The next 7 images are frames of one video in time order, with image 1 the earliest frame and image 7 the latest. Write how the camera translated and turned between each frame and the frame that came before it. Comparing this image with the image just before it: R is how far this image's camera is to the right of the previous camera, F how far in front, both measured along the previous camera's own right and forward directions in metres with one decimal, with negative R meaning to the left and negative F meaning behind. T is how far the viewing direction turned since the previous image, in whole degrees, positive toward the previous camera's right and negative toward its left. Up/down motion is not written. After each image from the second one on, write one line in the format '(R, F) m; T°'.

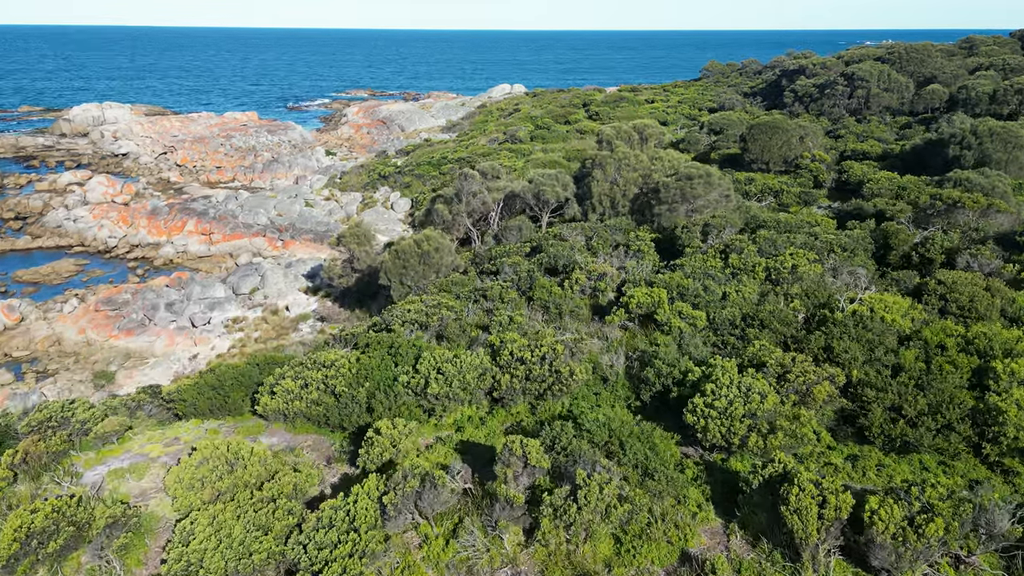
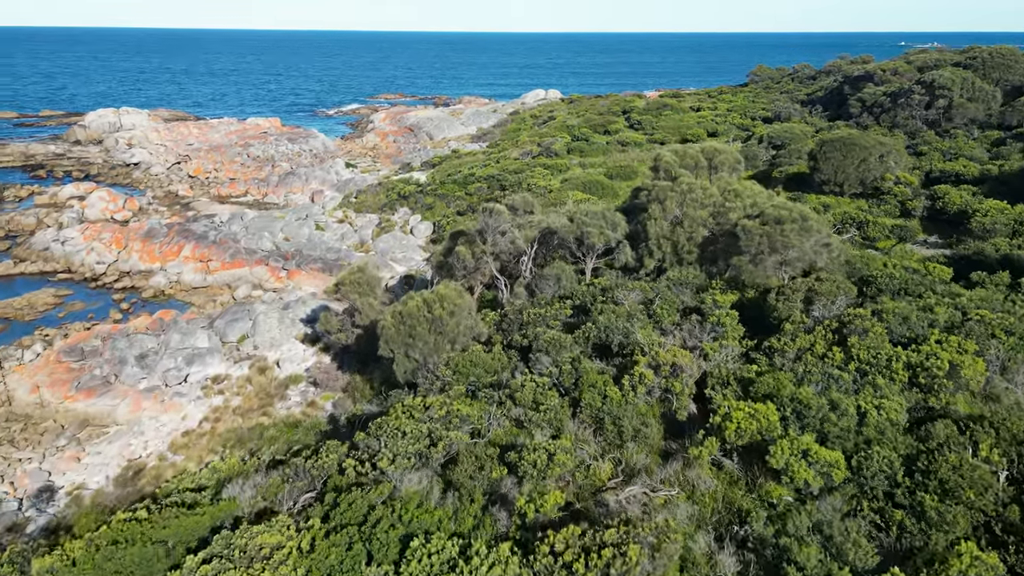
(-0.2, +4.8) m; -2°
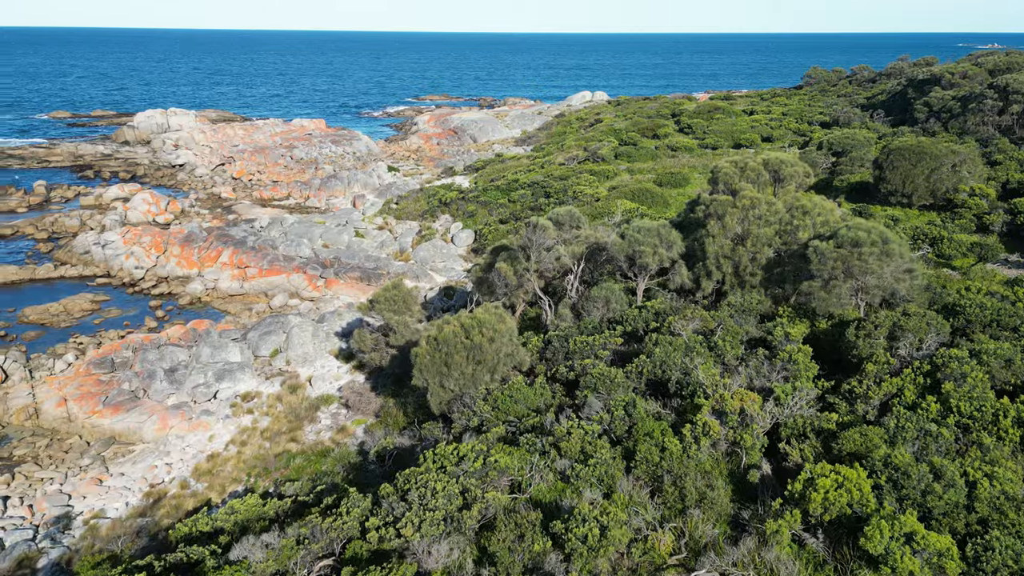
(-0.1, +1.4) m; -3°
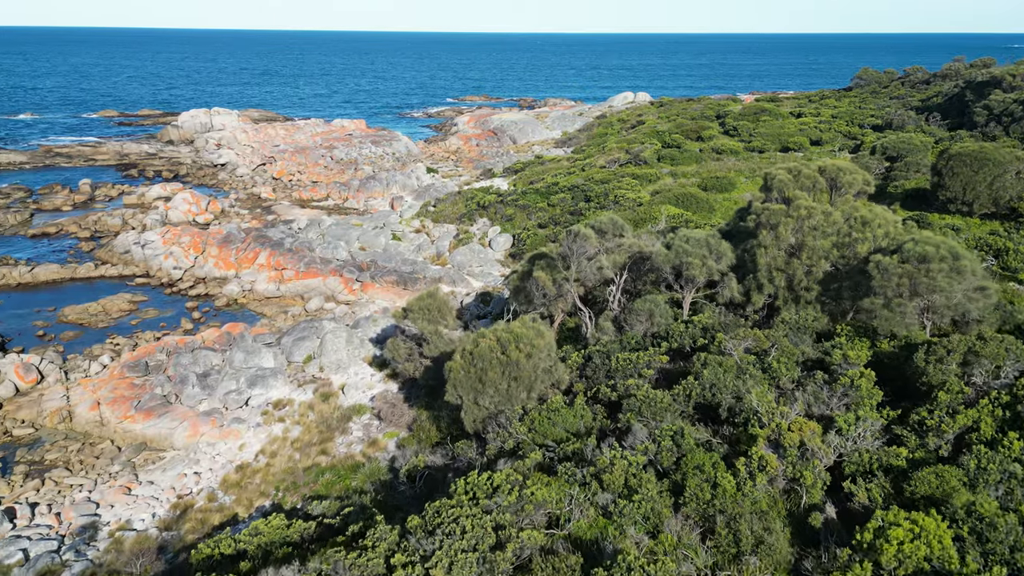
(0.0, +0.8) m; -3°
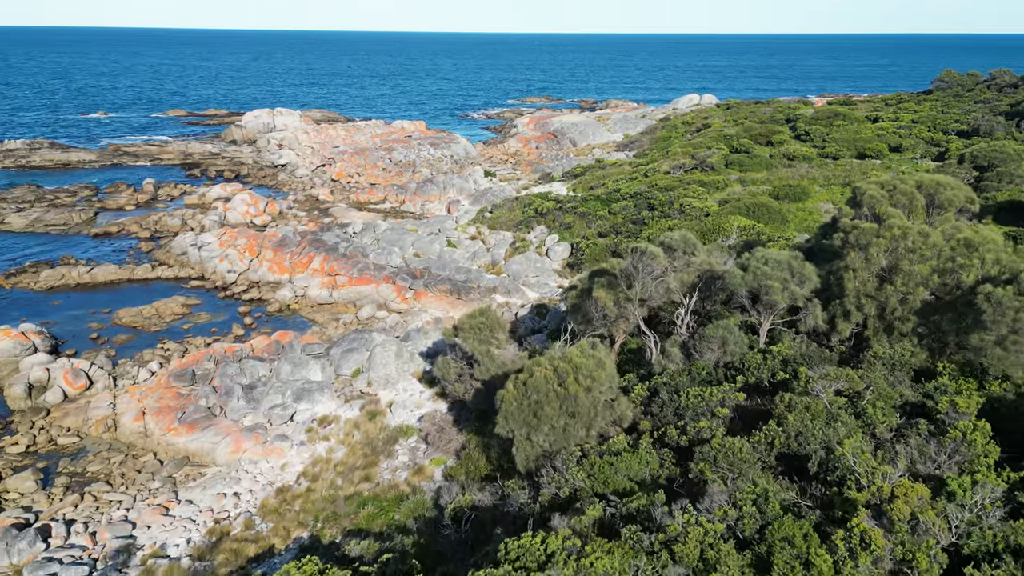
(-0.1, +1.3) m; -4°
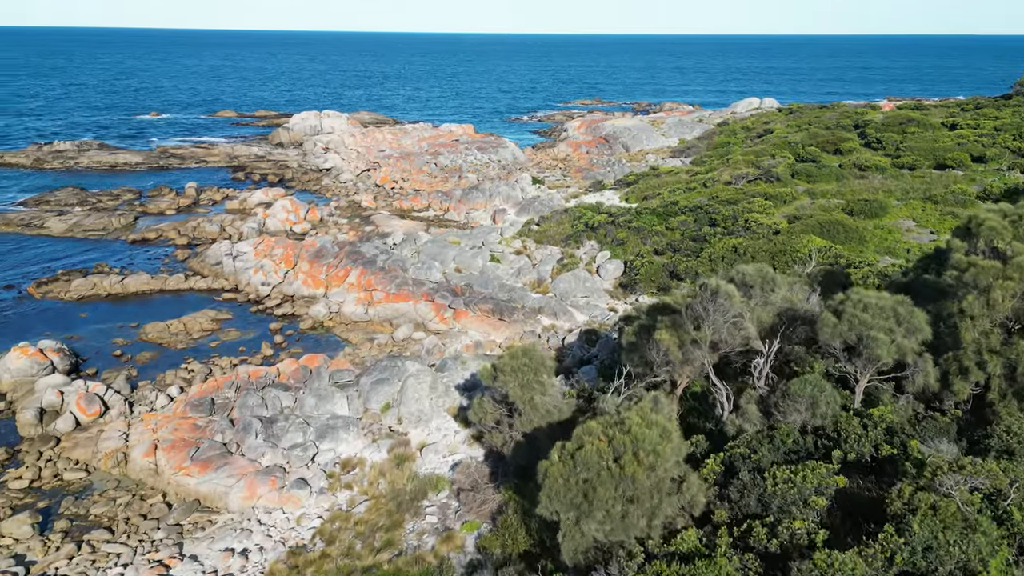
(0.0, +2.3) m; -3°
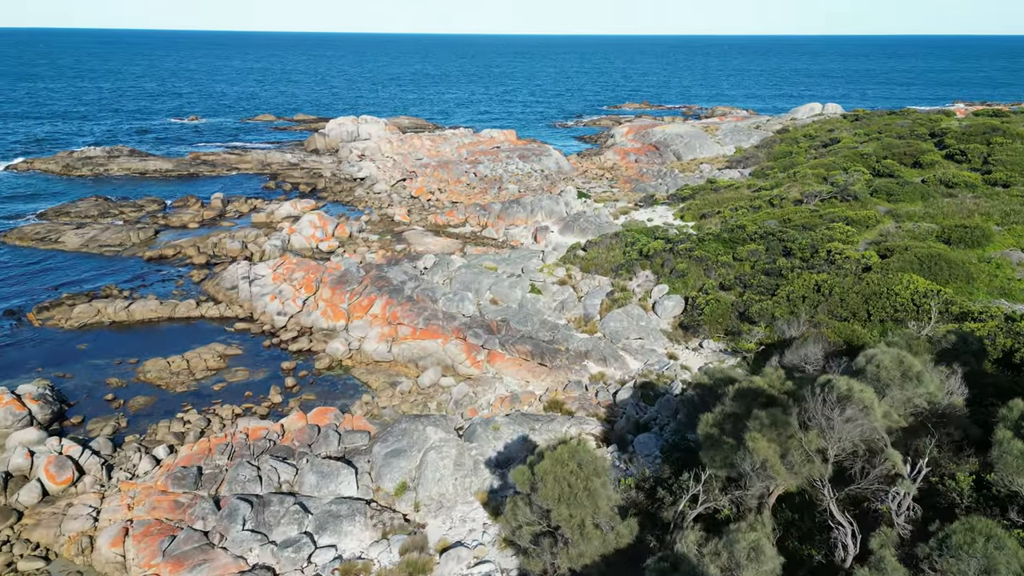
(-0.1, +3.7) m; -3°
